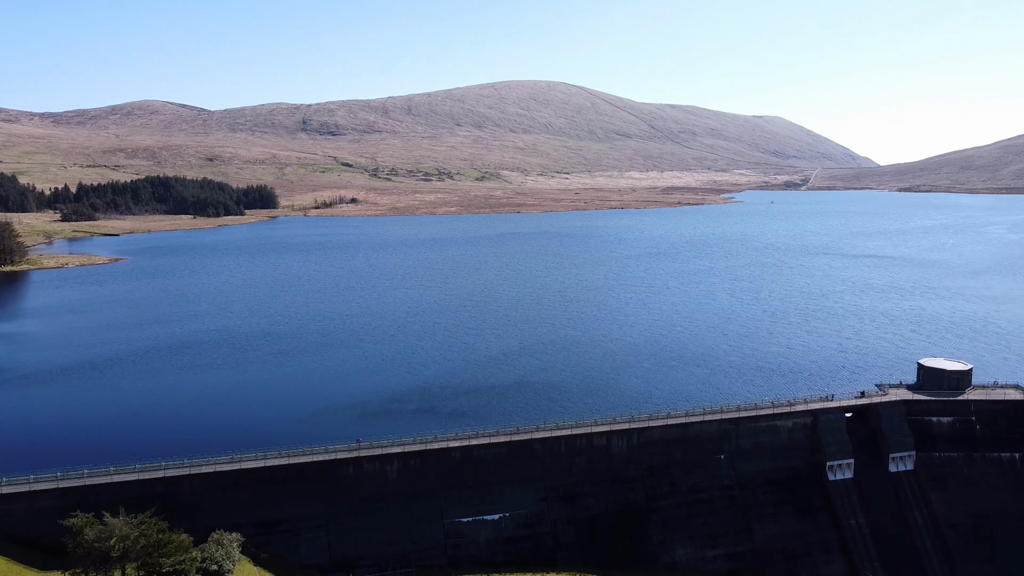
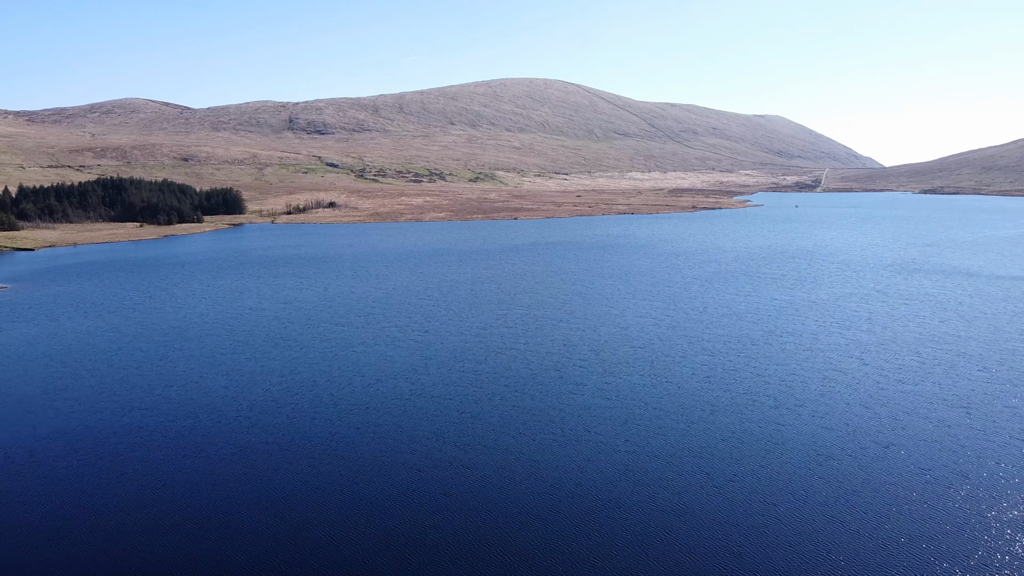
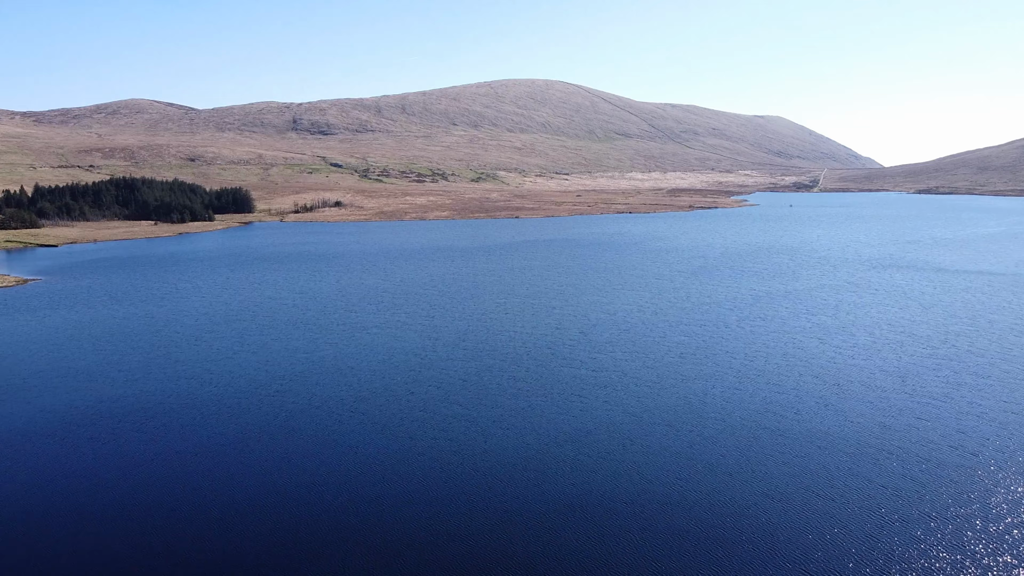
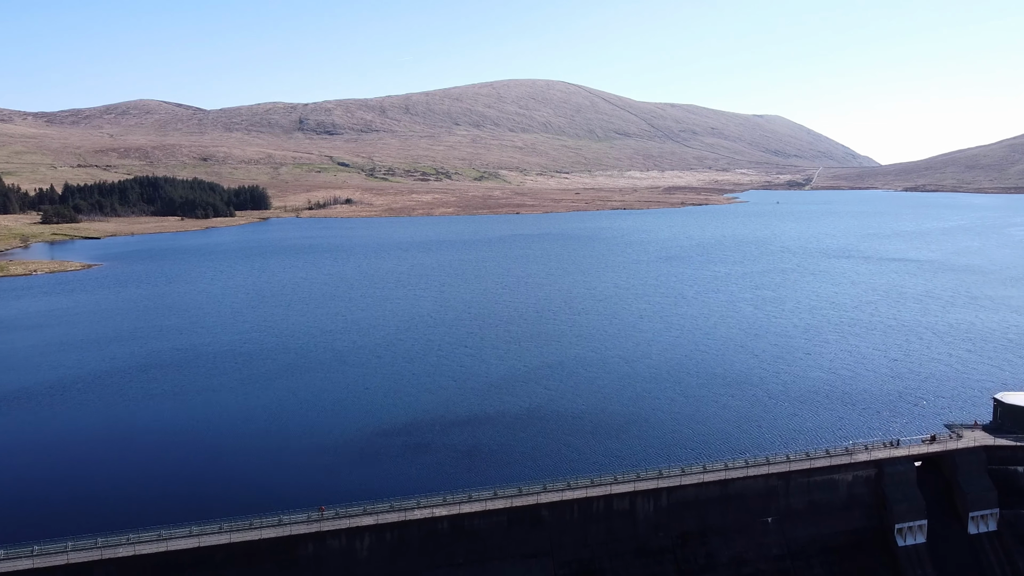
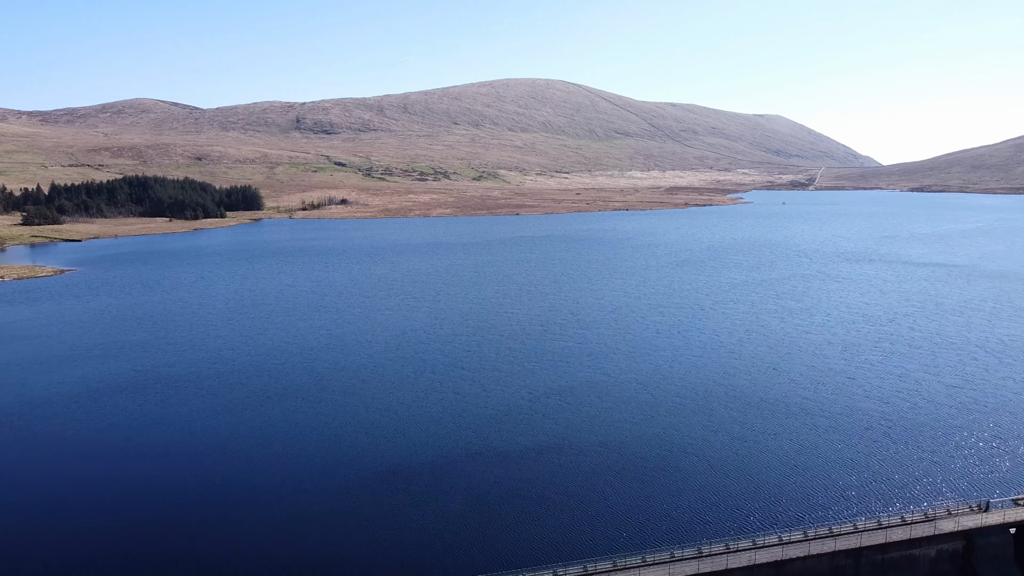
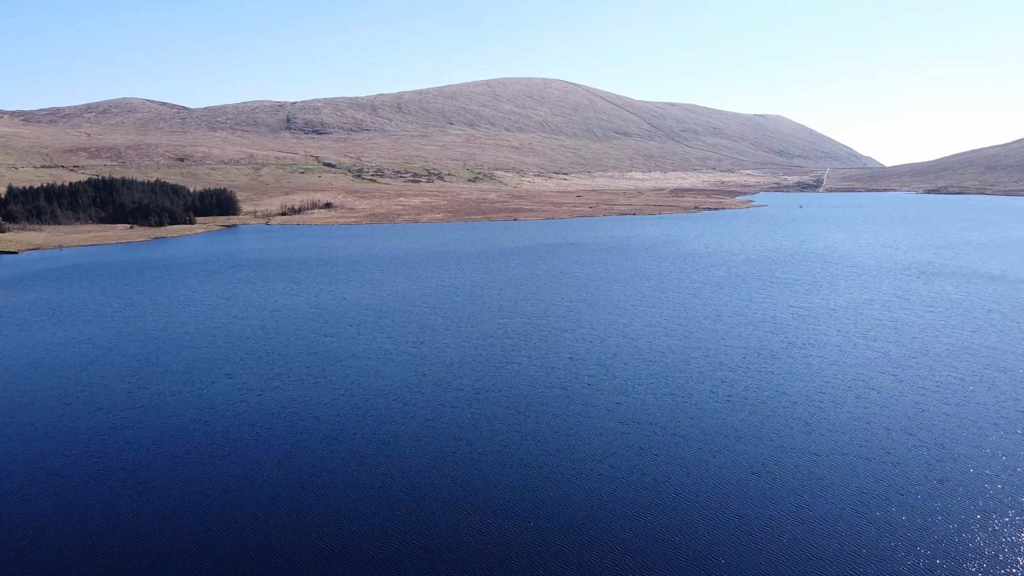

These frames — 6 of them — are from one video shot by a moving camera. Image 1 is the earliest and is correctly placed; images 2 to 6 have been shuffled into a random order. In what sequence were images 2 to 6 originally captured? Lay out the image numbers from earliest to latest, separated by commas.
4, 5, 3, 2, 6
